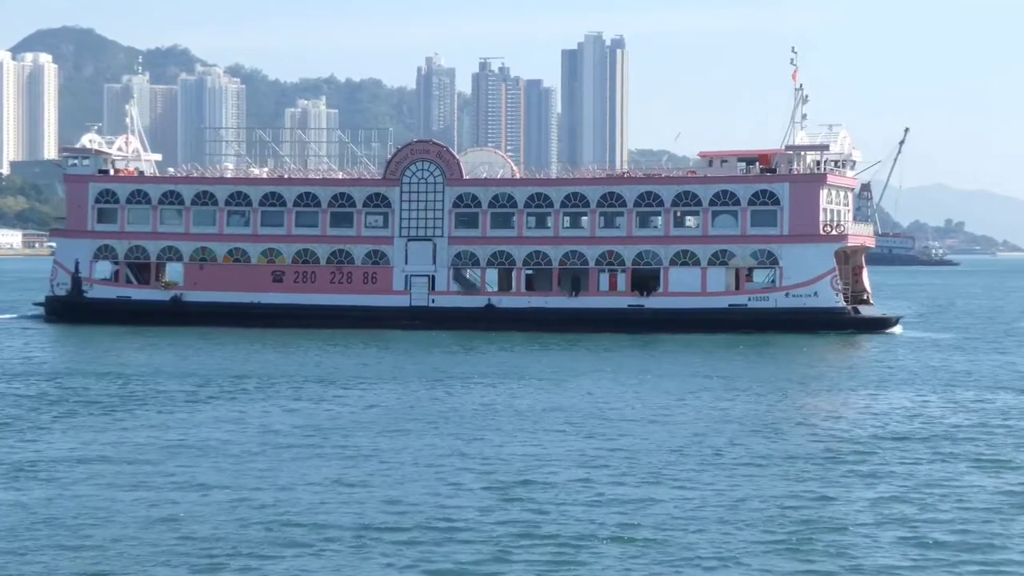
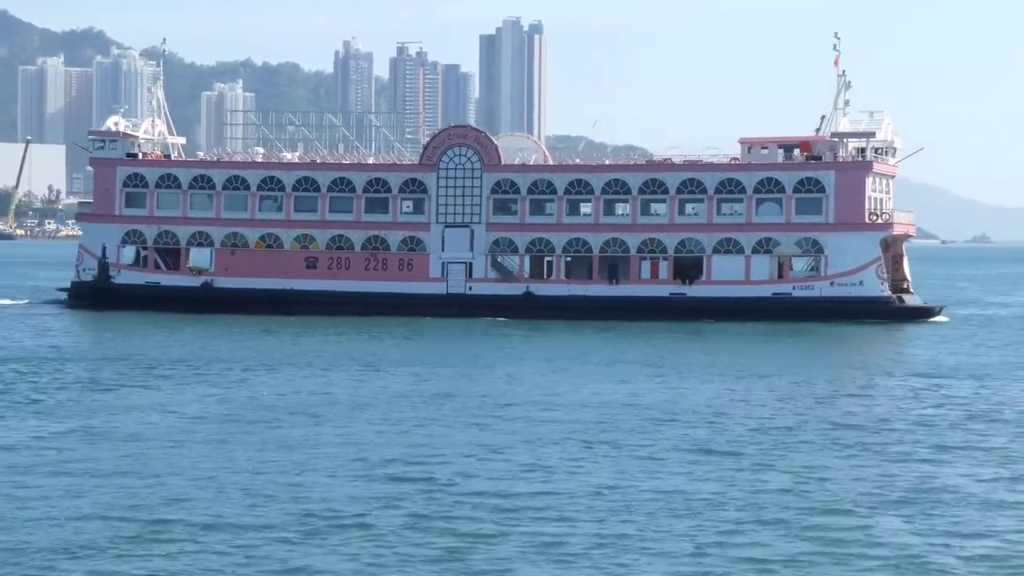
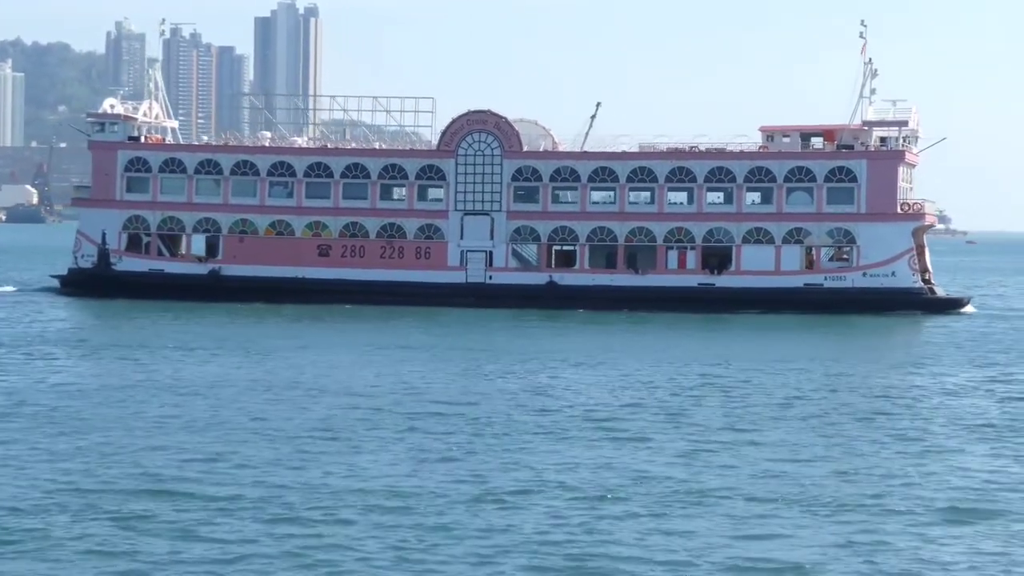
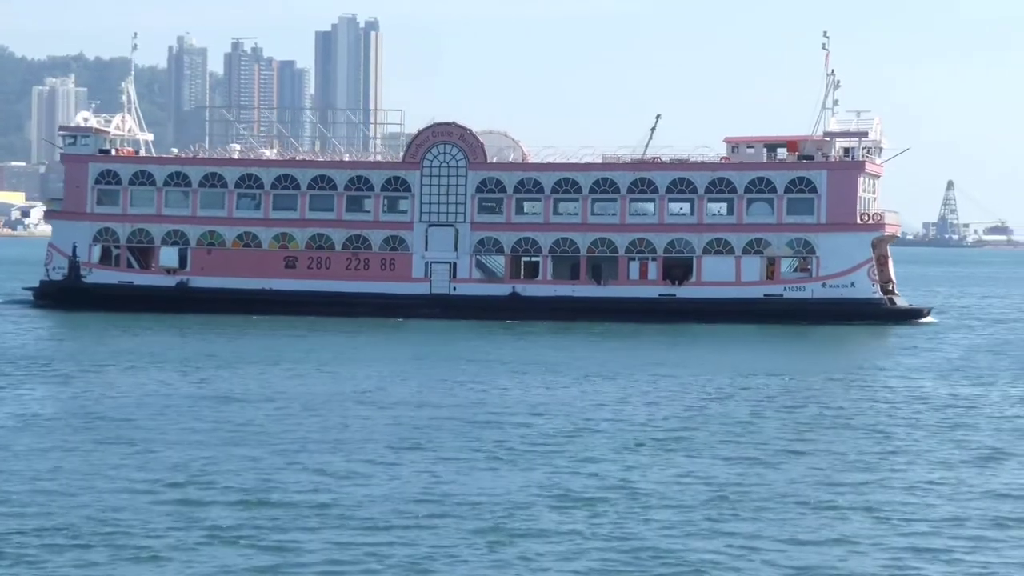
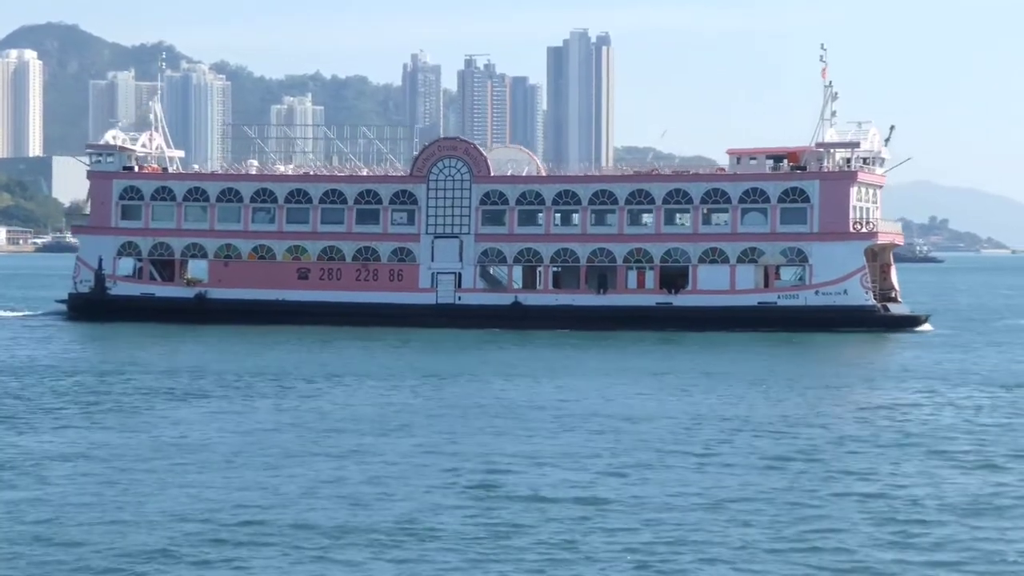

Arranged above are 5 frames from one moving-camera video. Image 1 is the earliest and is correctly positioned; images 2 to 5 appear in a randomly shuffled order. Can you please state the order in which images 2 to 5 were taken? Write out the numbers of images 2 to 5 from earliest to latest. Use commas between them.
5, 2, 4, 3
